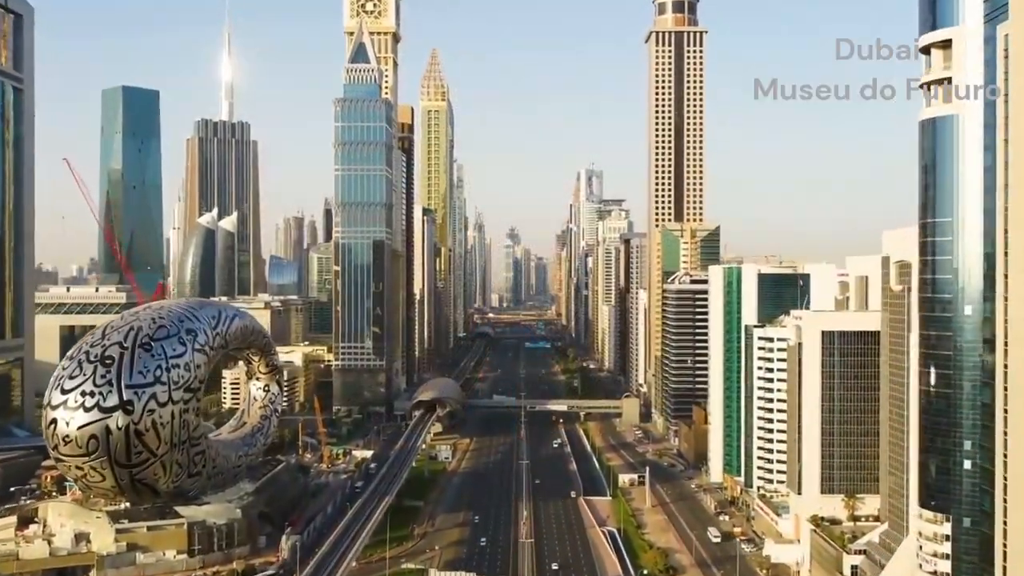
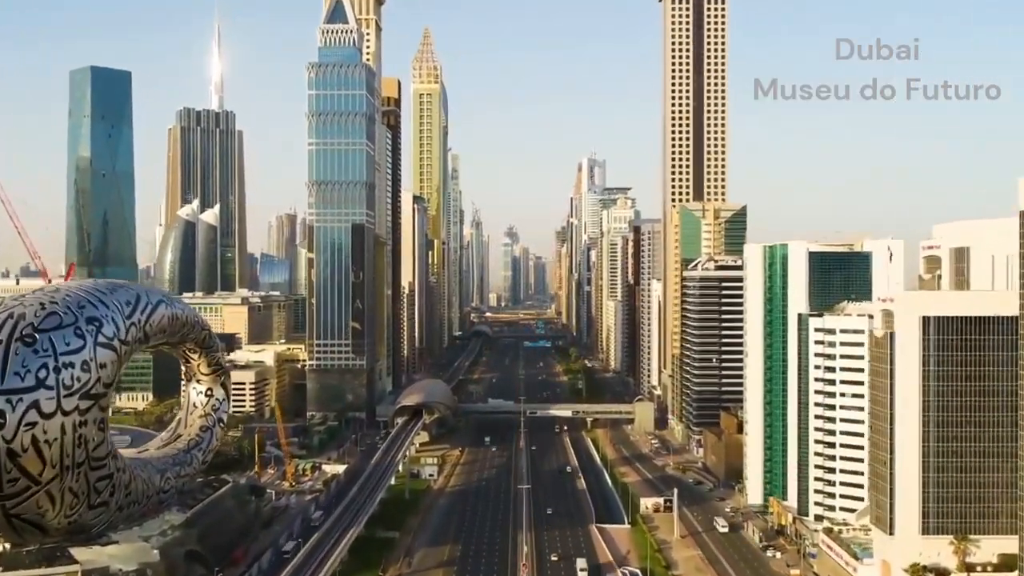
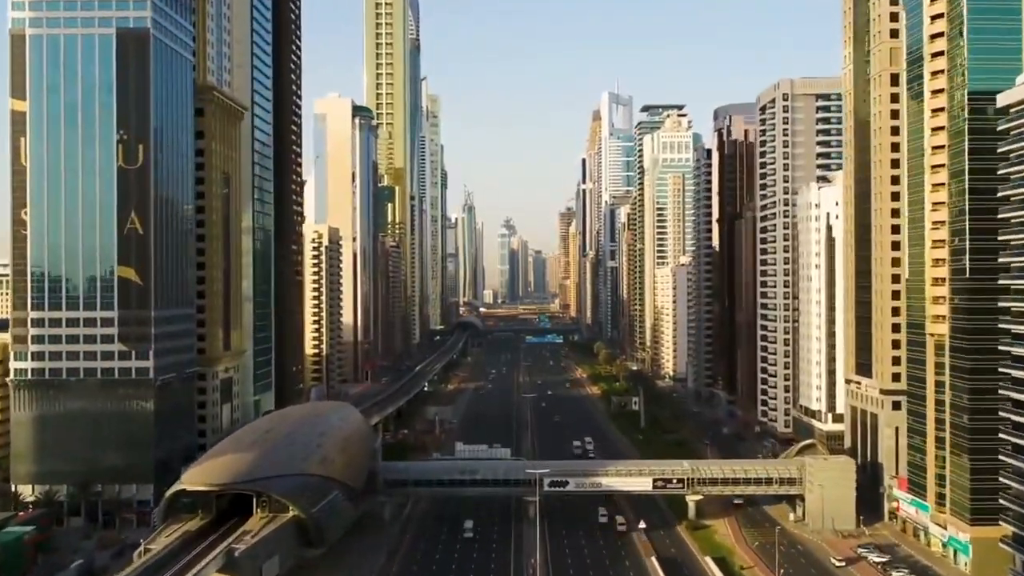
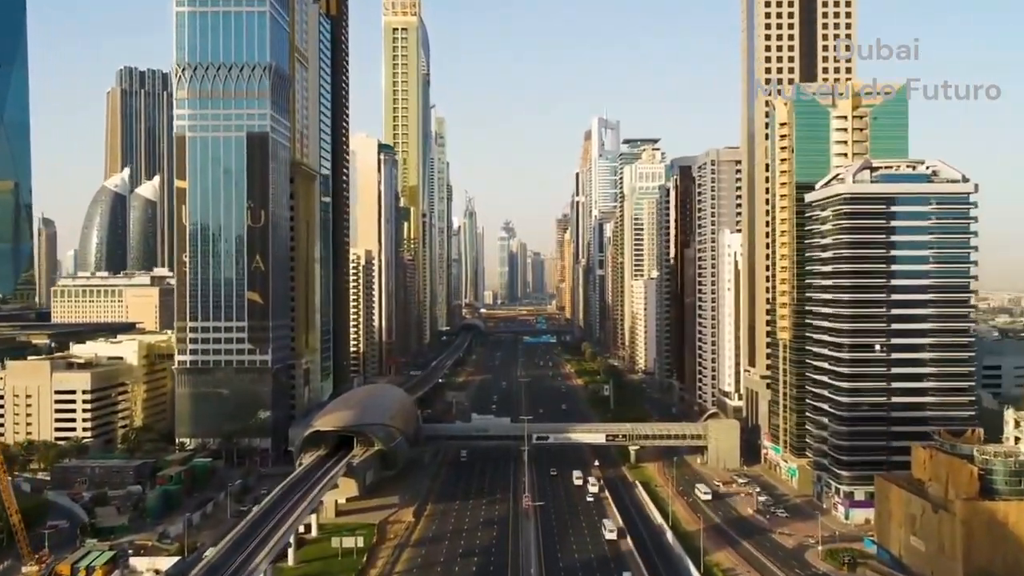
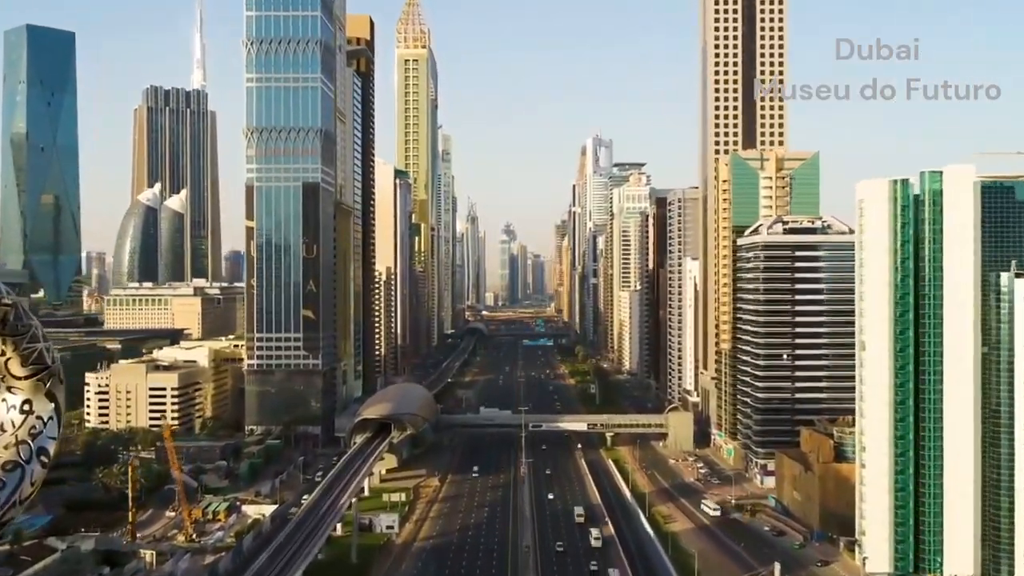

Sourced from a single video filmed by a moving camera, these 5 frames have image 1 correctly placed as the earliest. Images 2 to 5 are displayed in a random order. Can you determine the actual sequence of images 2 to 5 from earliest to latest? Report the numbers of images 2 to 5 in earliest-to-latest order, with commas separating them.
2, 5, 4, 3
